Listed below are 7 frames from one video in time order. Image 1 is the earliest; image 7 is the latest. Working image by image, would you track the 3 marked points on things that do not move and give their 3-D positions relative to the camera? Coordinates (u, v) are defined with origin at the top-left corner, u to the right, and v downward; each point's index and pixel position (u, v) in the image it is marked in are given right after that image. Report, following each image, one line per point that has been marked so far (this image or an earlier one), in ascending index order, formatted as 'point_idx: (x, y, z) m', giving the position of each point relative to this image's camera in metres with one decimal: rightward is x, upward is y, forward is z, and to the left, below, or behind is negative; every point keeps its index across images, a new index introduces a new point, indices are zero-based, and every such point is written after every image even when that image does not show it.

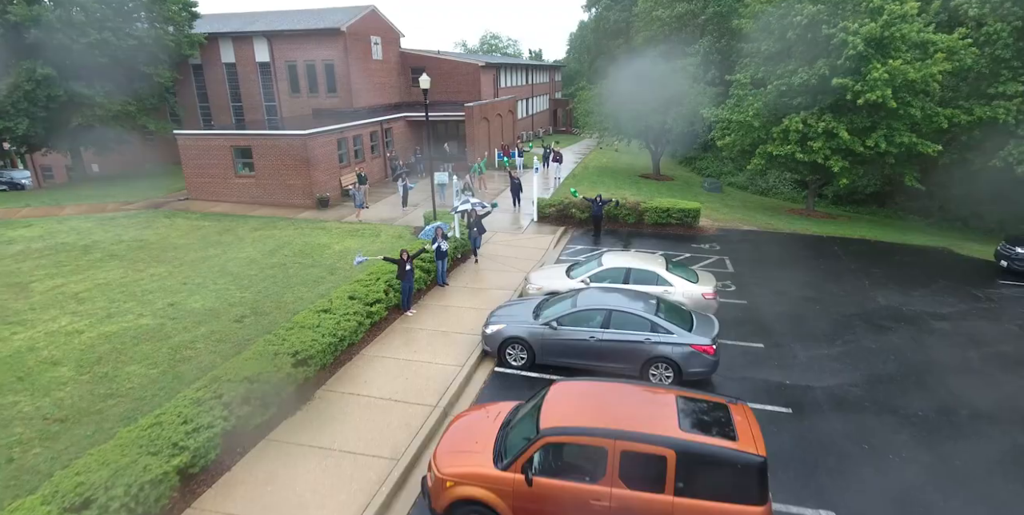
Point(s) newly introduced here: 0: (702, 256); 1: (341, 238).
0: (+5.6, 0.0, +17.3) m
1: (-5.4, +0.6, +18.6) m
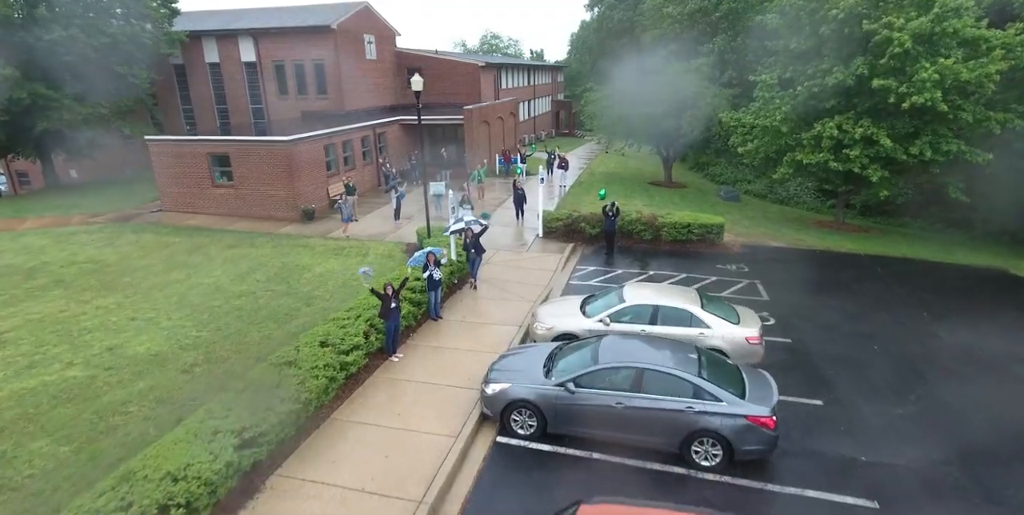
0: (+5.7, -0.6, +15.3) m
1: (-5.3, 0.0, +16.6) m
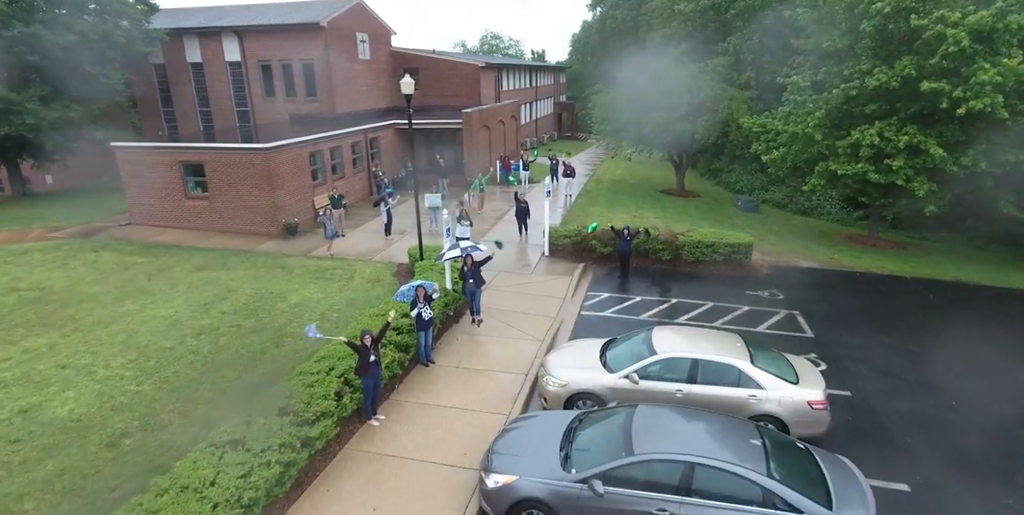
0: (+5.7, -1.2, +13.4) m
1: (-5.3, -0.6, +14.7) m
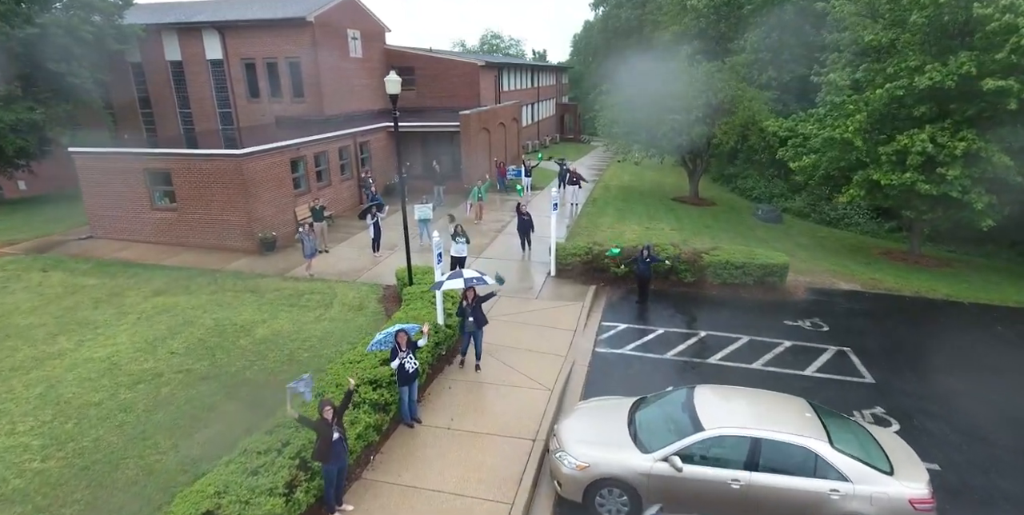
0: (+5.8, -1.8, +11.5) m
1: (-5.2, -1.1, +12.7) m
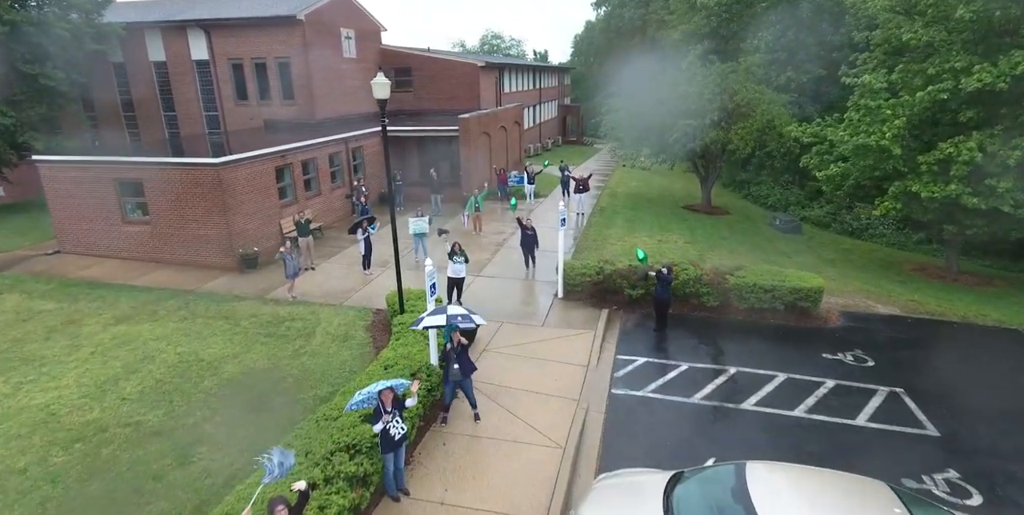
0: (+5.9, -2.2, +10.1) m
1: (-5.1, -1.6, +11.3) m
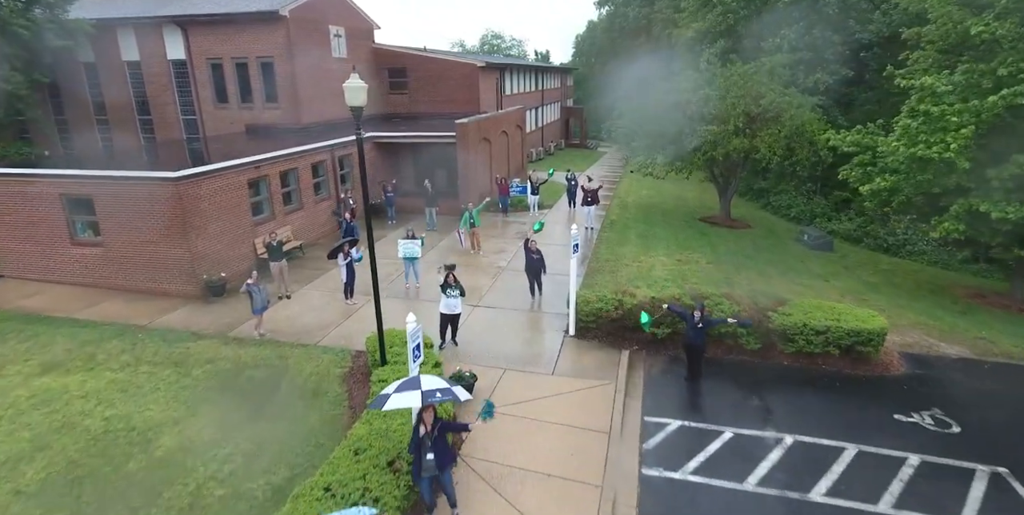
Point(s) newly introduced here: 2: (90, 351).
0: (+5.9, -2.9, +8.1) m
1: (-5.1, -2.2, +9.3) m
2: (-7.9, -1.7, +11.0) m
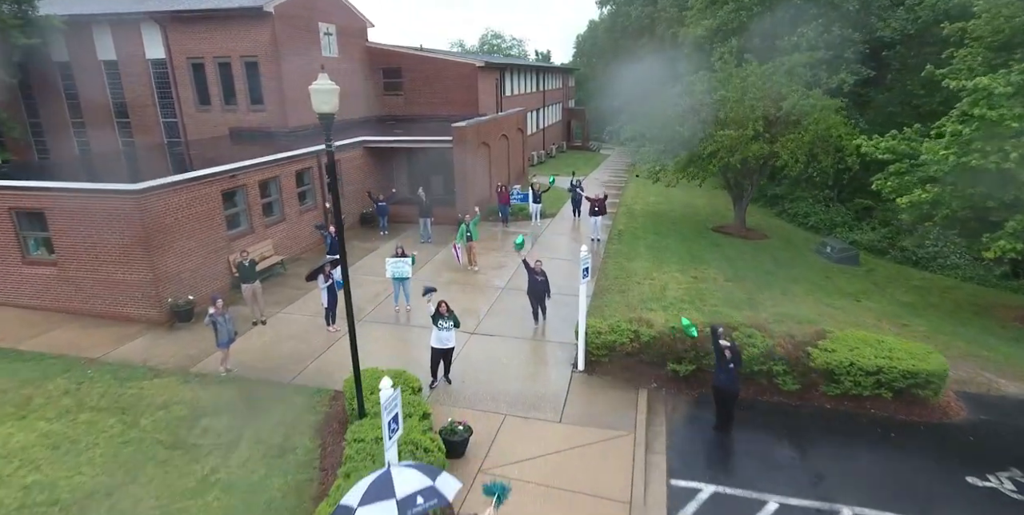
0: (+6.0, -3.3, +6.6) m
1: (-5.0, -2.7, +7.9) m
2: (-7.9, -2.2, +9.5) m
